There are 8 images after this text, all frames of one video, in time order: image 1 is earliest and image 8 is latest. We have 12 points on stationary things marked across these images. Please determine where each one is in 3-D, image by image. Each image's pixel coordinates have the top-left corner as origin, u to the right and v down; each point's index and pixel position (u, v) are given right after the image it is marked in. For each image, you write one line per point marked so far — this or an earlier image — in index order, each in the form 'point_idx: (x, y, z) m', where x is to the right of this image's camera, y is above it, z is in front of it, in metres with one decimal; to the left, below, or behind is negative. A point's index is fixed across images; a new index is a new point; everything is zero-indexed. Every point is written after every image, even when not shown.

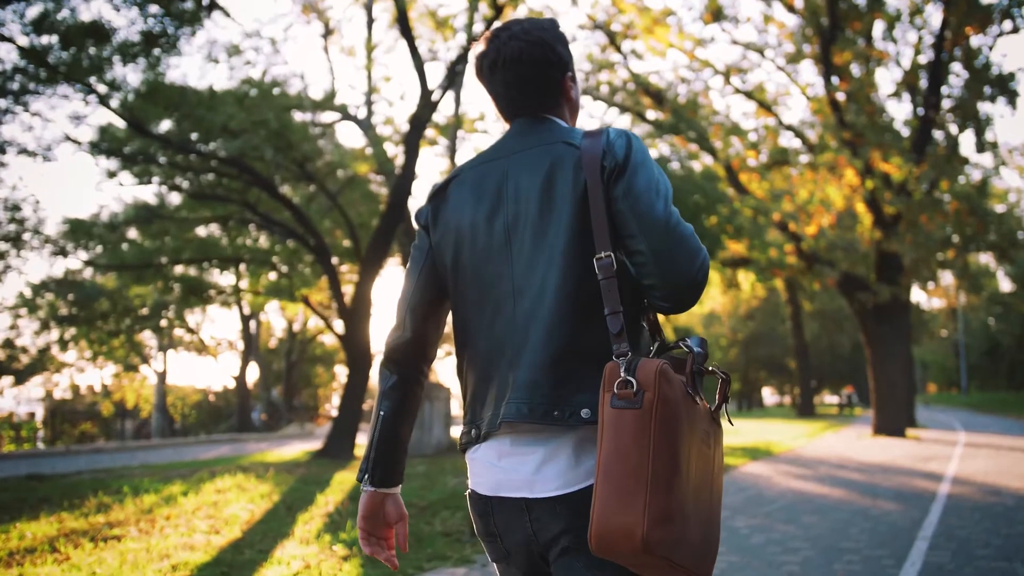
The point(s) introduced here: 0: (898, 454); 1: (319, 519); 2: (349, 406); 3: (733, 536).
0: (+5.8, -2.5, +15.8) m
1: (-1.6, -1.8, +8.1) m
2: (-2.6, -1.8, +16.0) m
3: (+1.5, -1.7, +7.2) m
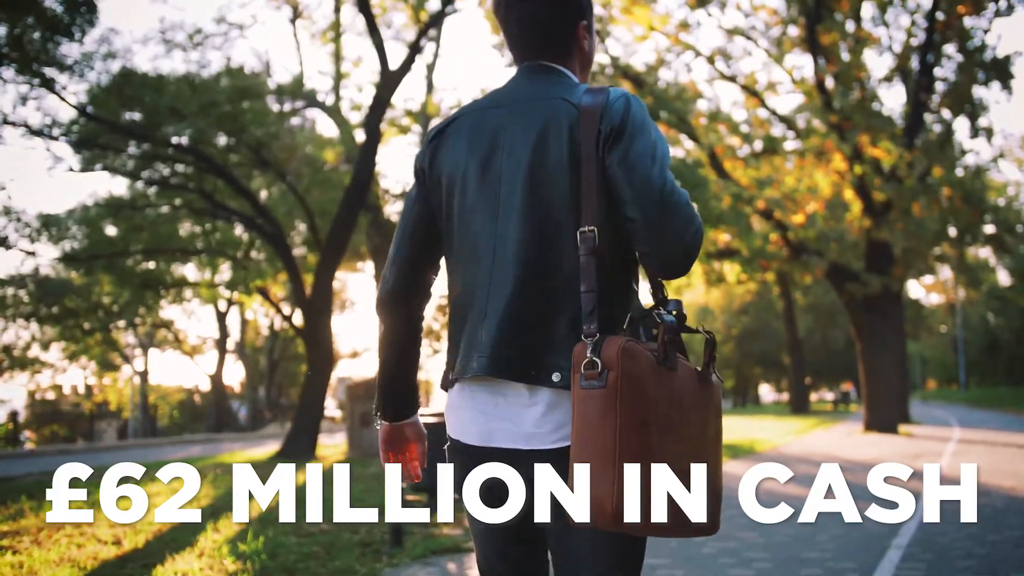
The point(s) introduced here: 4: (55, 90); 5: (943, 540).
0: (+5.3, -2.3, +15.1) m
1: (-2.0, -1.7, +7.4) m
2: (-3.0, -1.7, +15.2) m
3: (+1.1, -1.6, +6.5) m
4: (-6.2, +2.7, +14.4) m
5: (+2.6, -1.5, +6.3) m
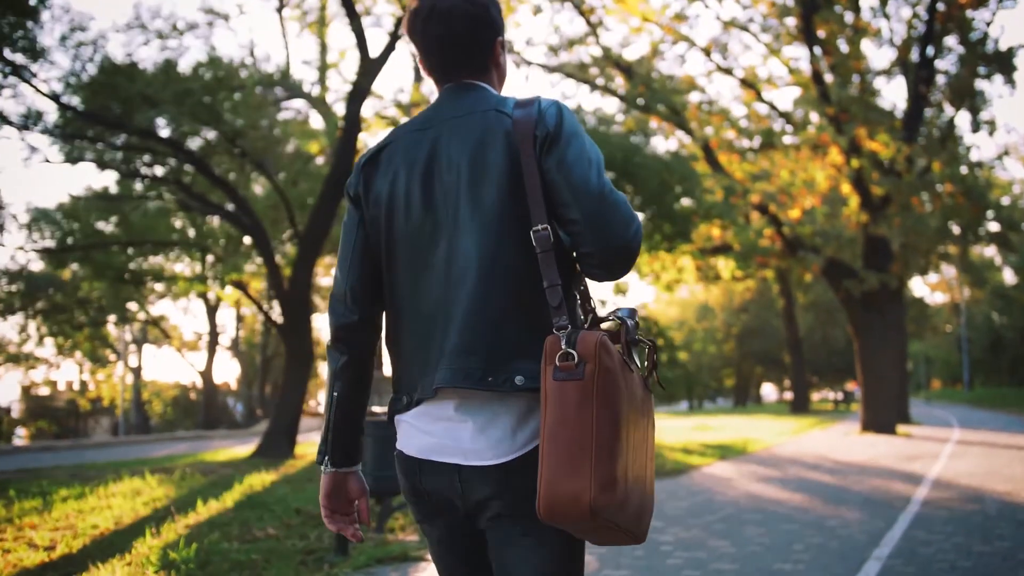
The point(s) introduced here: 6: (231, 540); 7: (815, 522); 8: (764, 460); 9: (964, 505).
0: (+5.1, -2.3, +14.6) m
1: (-2.3, -1.6, +7.0) m
2: (-3.2, -1.6, +14.8) m
3: (+0.8, -1.5, +6.0) m
4: (-6.4, +2.8, +14.0) m
5: (+2.3, -1.5, +5.9) m
6: (-1.7, -1.6, +6.5) m
7: (+2.1, -1.6, +7.3) m
8: (+3.2, -2.2, +13.6) m
9: (+3.6, -1.7, +8.3) m
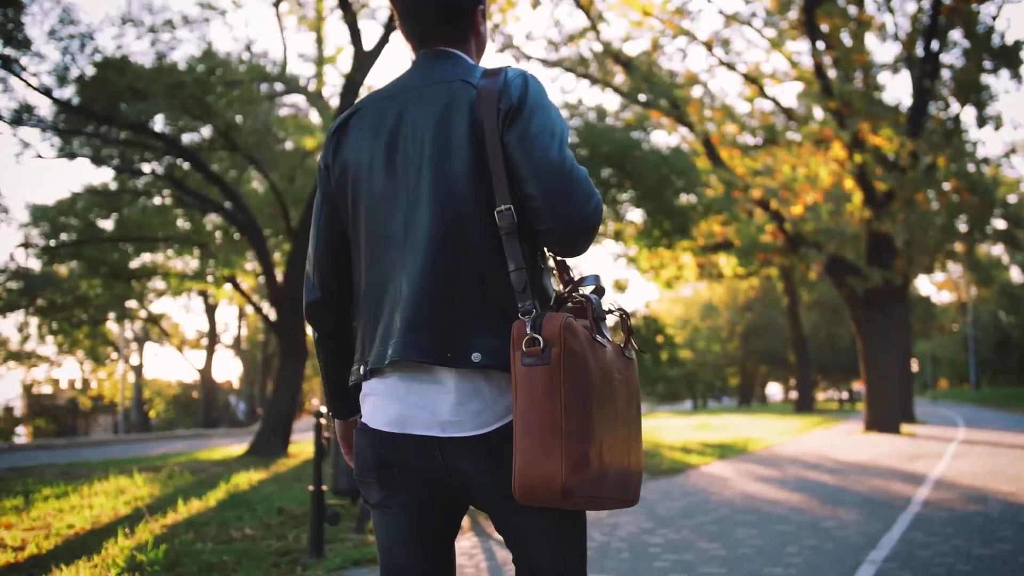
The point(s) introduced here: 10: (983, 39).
0: (+5.0, -2.2, +14.4) m
1: (-2.3, -1.5, +6.8) m
2: (-3.3, -1.6, +14.6) m
3: (+0.7, -1.5, +5.8) m
4: (-6.5, +2.8, +13.8) m
5: (+2.2, -1.4, +5.7) m
6: (-1.8, -1.5, +6.3) m
7: (+2.0, -1.6, +7.1) m
8: (+3.2, -2.2, +13.3) m
9: (+3.5, -1.7, +8.1) m
10: (+8.5, +4.5, +19.0) m
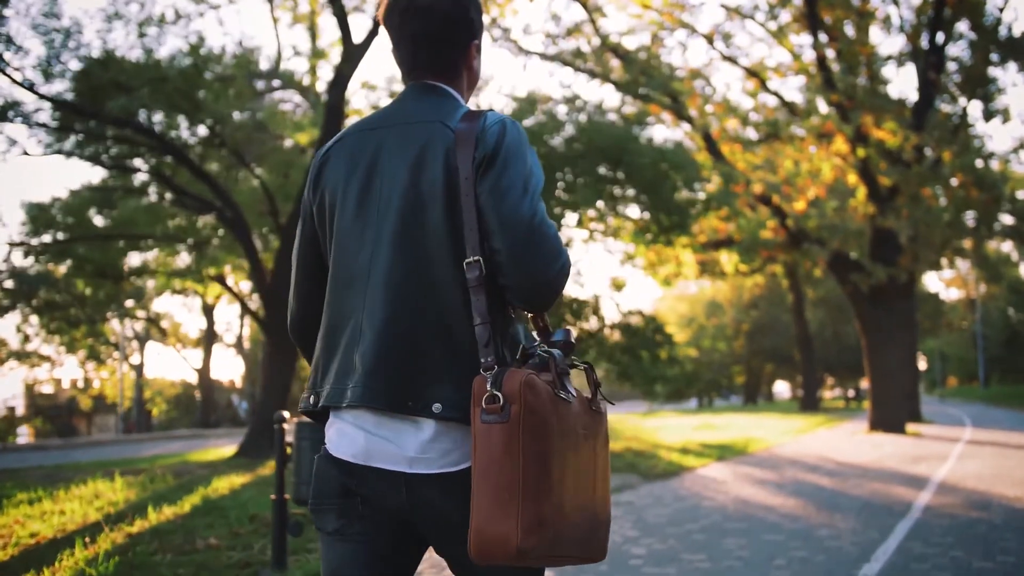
0: (+5.0, -2.2, +14.0) m
1: (-2.5, -1.5, +6.5) m
2: (-3.3, -1.5, +14.4) m
3: (+0.6, -1.5, +5.5) m
4: (-6.6, +2.9, +13.5) m
5: (+2.1, -1.4, +5.4) m
6: (-2.0, -1.5, +6.0) m
7: (+1.9, -1.6, +6.8) m
8: (+3.1, -2.1, +13.0) m
9: (+3.4, -1.6, +7.8) m
10: (+8.4, +4.5, +18.6) m
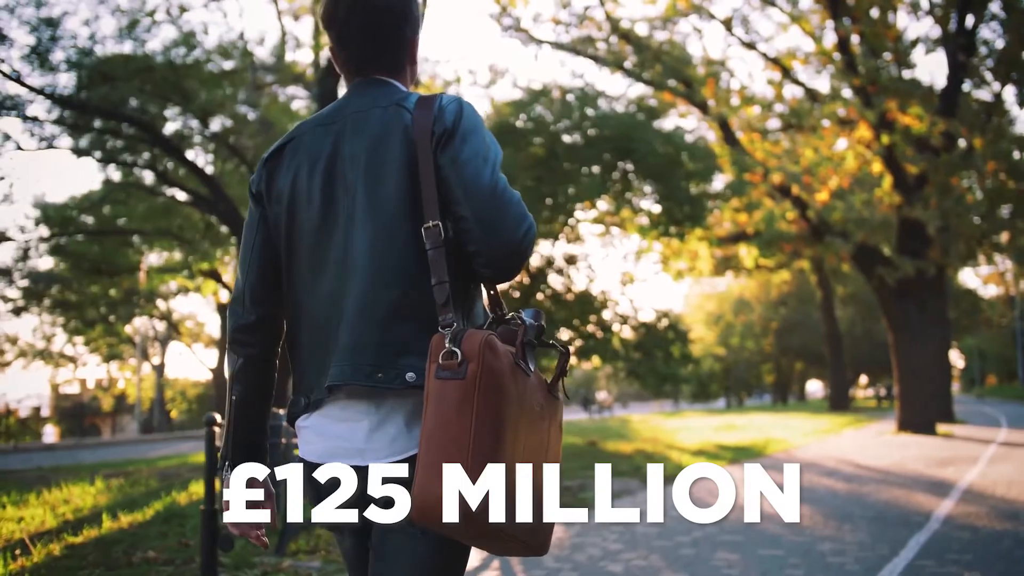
0: (+5.0, -2.1, +13.3) m
1: (-2.7, -1.5, +6.0) m
2: (-3.3, -1.5, +13.9) m
3: (+0.3, -1.4, +4.9) m
4: (-6.6, +2.9, +13.1) m
5: (+1.9, -1.3, +4.7) m
6: (-2.2, -1.5, +5.5) m
7: (+1.7, -1.5, +6.1) m
8: (+3.1, -2.0, +12.3) m
9: (+3.2, -1.6, +7.1) m
10: (+8.6, +4.6, +17.7) m
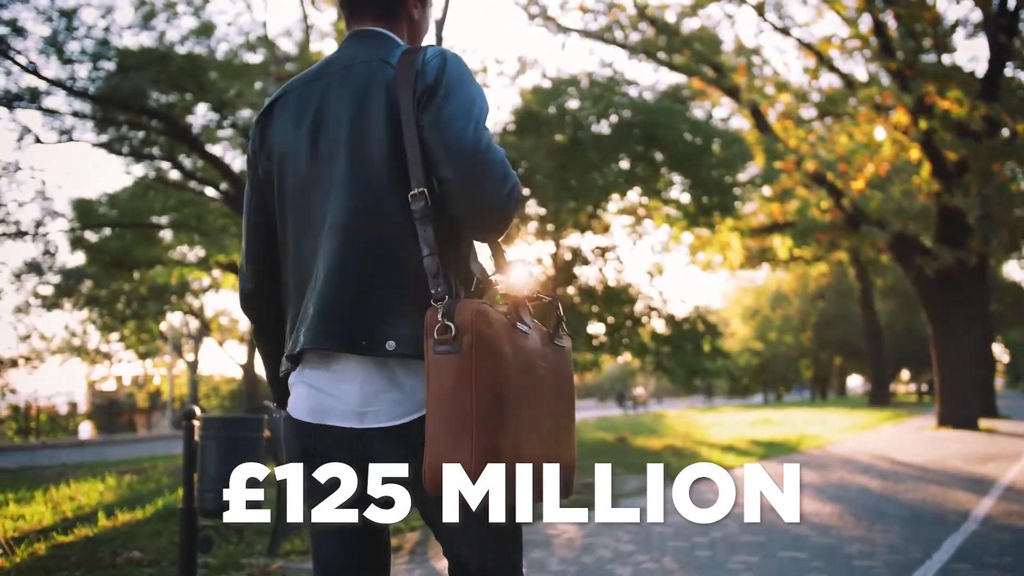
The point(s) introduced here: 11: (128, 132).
0: (+5.3, -2.0, +12.7) m
1: (-2.6, -1.4, +5.7) m
2: (-2.9, -1.4, +13.6) m
3: (+0.3, -1.3, +4.5) m
4: (-6.3, +3.0, +13.0) m
5: (+1.8, -1.3, +4.3) m
6: (-2.2, -1.4, +5.2) m
7: (+1.7, -1.4, +5.7) m
8: (+3.4, -1.9, +11.8) m
9: (+3.3, -1.5, +6.6) m
10: (+9.0, +4.8, +17.1) m
11: (-5.3, +2.2, +14.6) m
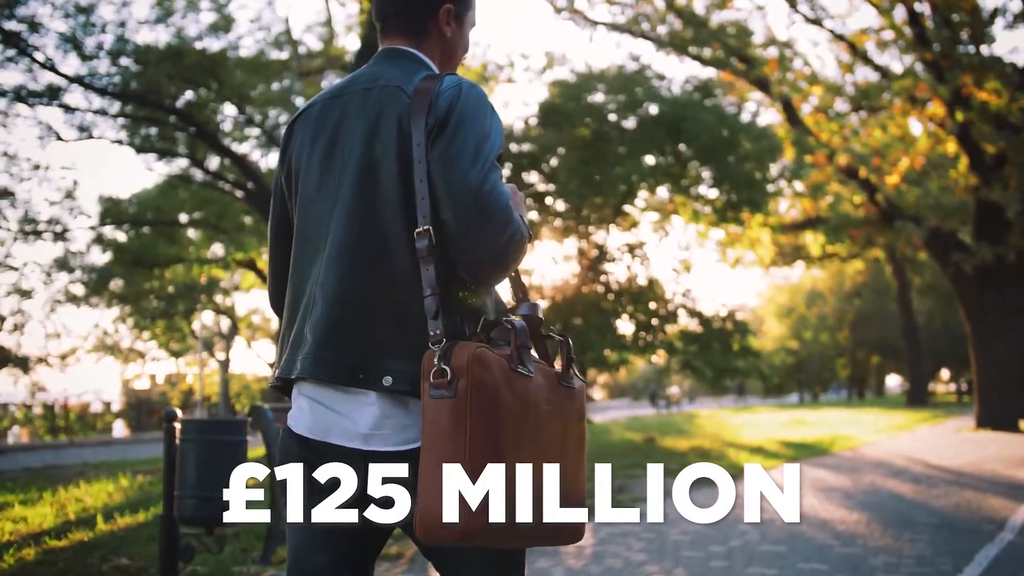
0: (+5.6, -2.0, +12.3) m
1: (-2.6, -1.4, +5.5) m
2: (-2.7, -1.4, +13.5) m
3: (+0.3, -1.3, +4.3) m
4: (-6.0, +3.0, +12.9) m
5: (+1.8, -1.2, +4.0) m
6: (-2.2, -1.4, +5.0) m
7: (+1.8, -1.4, +5.4) m
8: (+3.6, -1.9, +11.5) m
9: (+3.3, -1.4, +6.2) m
10: (+9.4, +4.8, +16.5) m
11: (-5.0, +2.2, +14.5) m
